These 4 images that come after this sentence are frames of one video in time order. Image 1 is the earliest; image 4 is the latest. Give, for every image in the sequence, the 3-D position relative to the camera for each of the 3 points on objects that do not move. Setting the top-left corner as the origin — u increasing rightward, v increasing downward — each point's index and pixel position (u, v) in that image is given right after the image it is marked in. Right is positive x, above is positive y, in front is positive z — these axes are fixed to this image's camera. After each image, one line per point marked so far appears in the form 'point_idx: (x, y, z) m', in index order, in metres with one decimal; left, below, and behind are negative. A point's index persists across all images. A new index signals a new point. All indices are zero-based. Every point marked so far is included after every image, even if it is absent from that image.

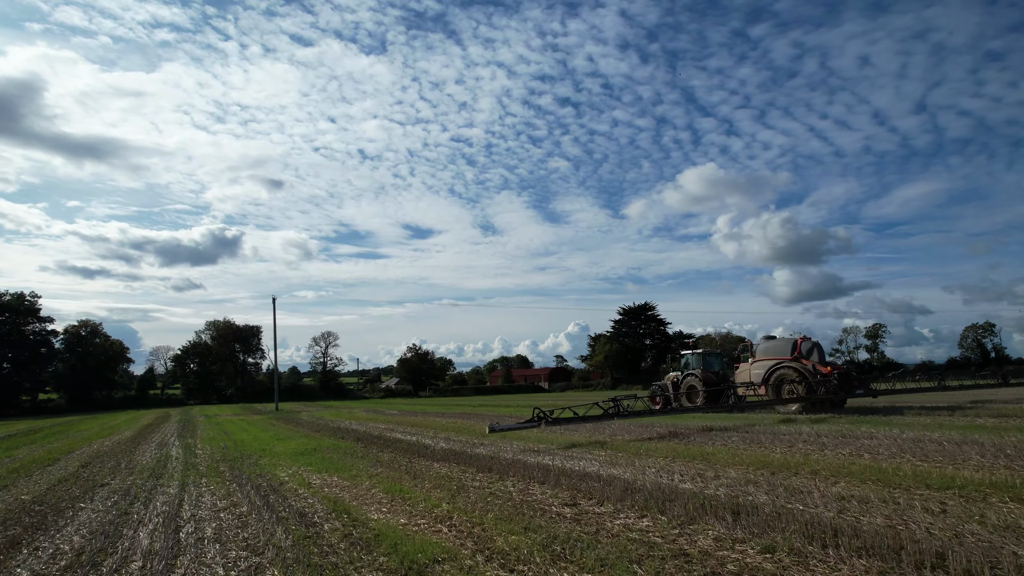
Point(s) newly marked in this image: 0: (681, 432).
0: (+5.6, -4.7, +18.5) m
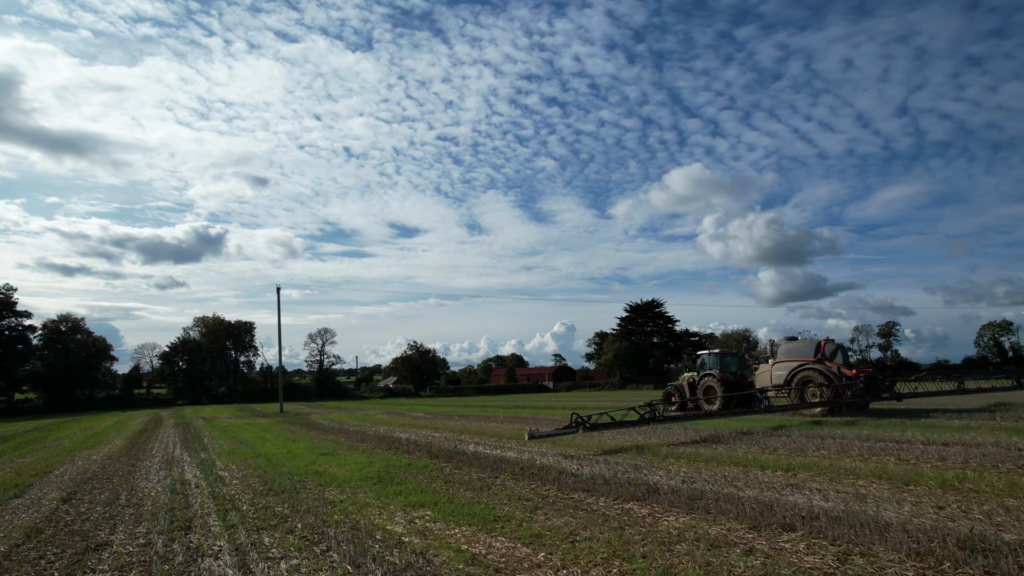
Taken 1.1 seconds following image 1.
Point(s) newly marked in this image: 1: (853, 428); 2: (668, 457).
0: (+6.3, -4.5, +17.6) m
1: (+11.7, -4.8, +19.9) m
2: (+3.7, -4.1, +14.0) m
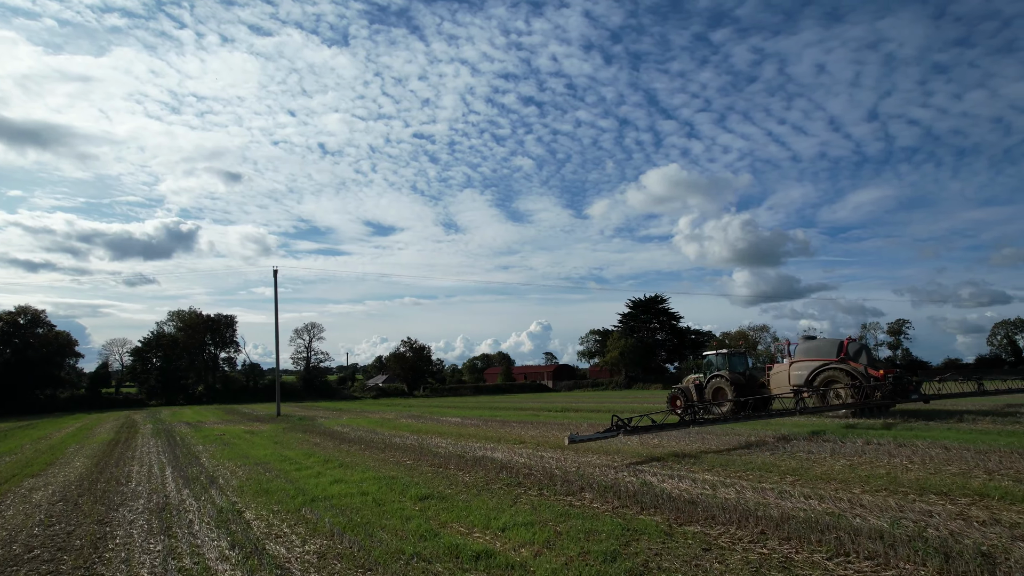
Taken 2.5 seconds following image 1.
0: (+6.9, -4.3, +16.3) m
1: (+12.3, -4.6, +18.9) m
2: (+4.5, -3.8, +12.6) m
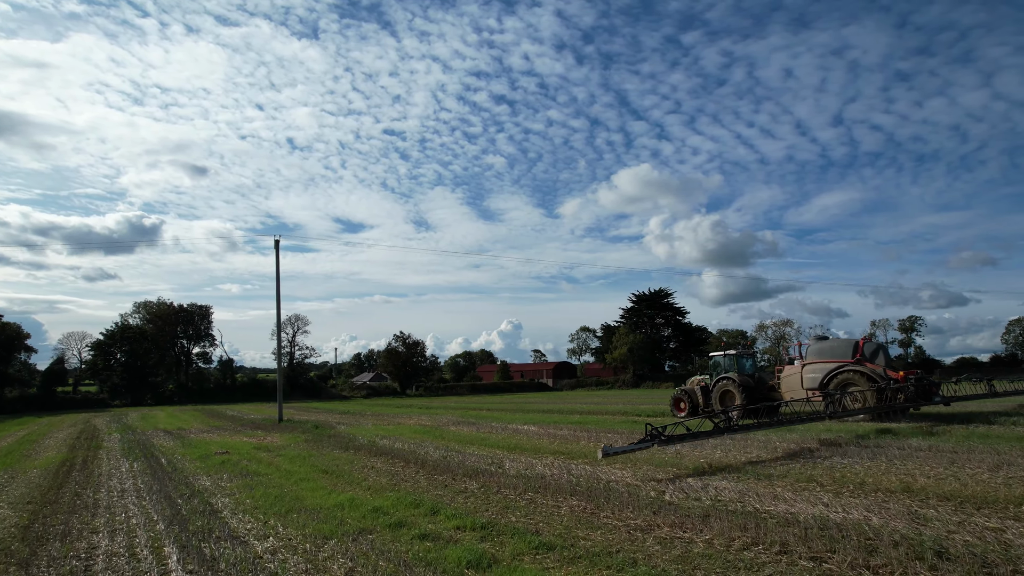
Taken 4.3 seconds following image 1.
0: (+7.8, -4.0, +14.9) m
1: (+13.0, -4.3, +17.7) m
2: (+5.5, -3.5, +11.1) m
